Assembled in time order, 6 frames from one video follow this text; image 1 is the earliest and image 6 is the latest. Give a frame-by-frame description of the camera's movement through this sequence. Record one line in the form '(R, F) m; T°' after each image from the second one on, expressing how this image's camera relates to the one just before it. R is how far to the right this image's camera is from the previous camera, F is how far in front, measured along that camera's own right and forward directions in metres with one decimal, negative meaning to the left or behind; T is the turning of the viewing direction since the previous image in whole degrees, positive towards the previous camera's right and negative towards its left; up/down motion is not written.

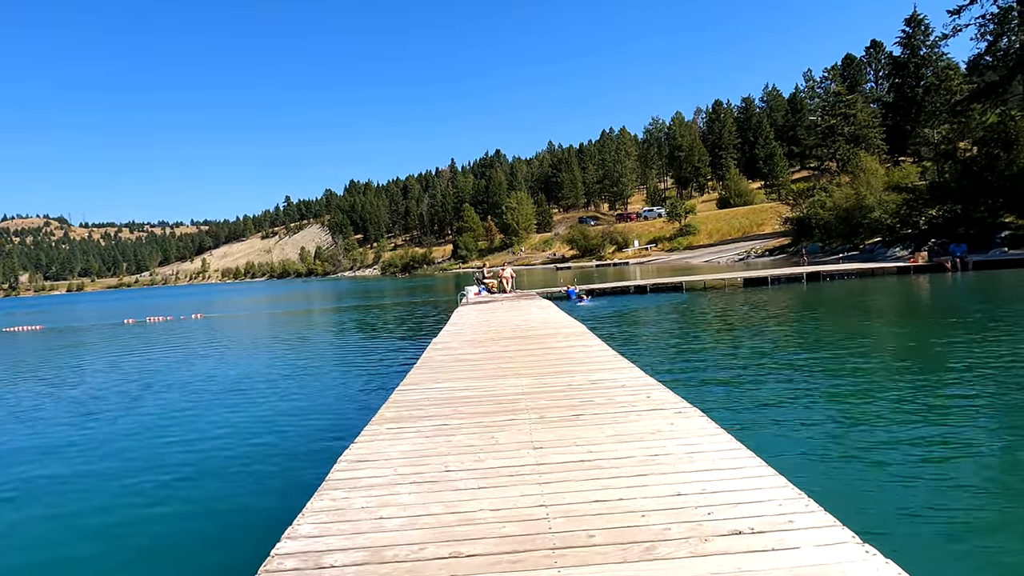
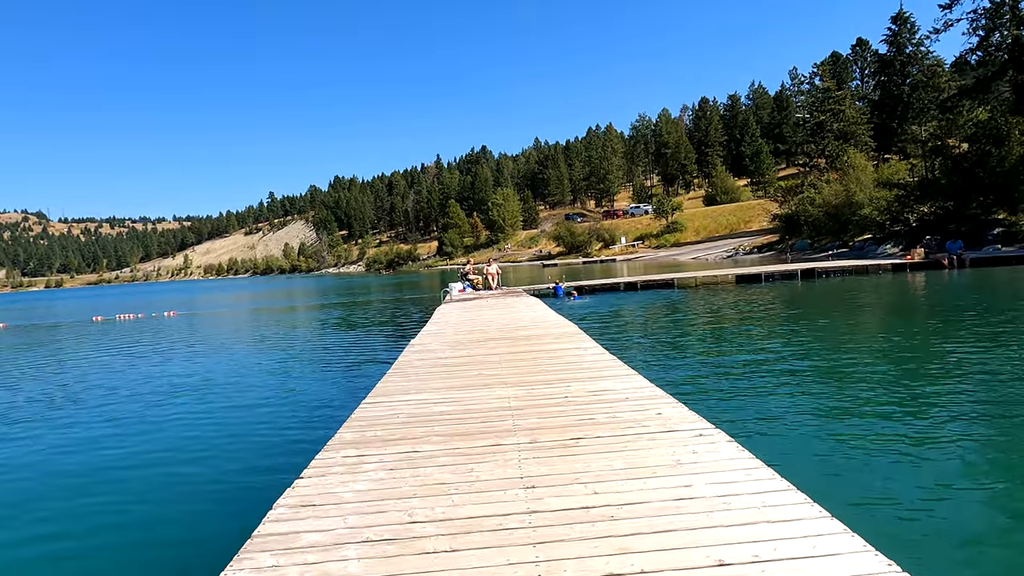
(0.0, +1.0) m; +1°
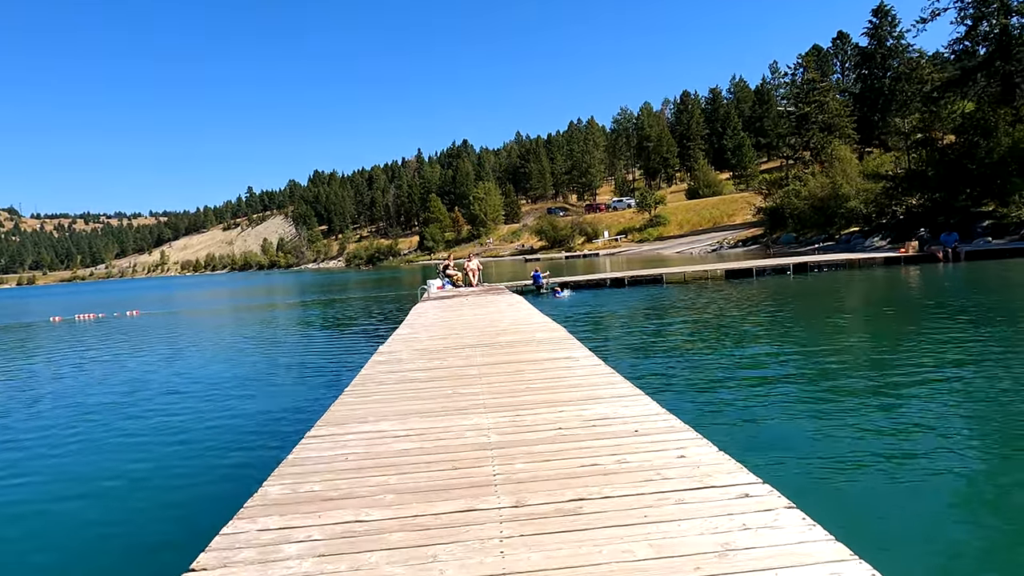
(0.0, +1.1) m; +2°
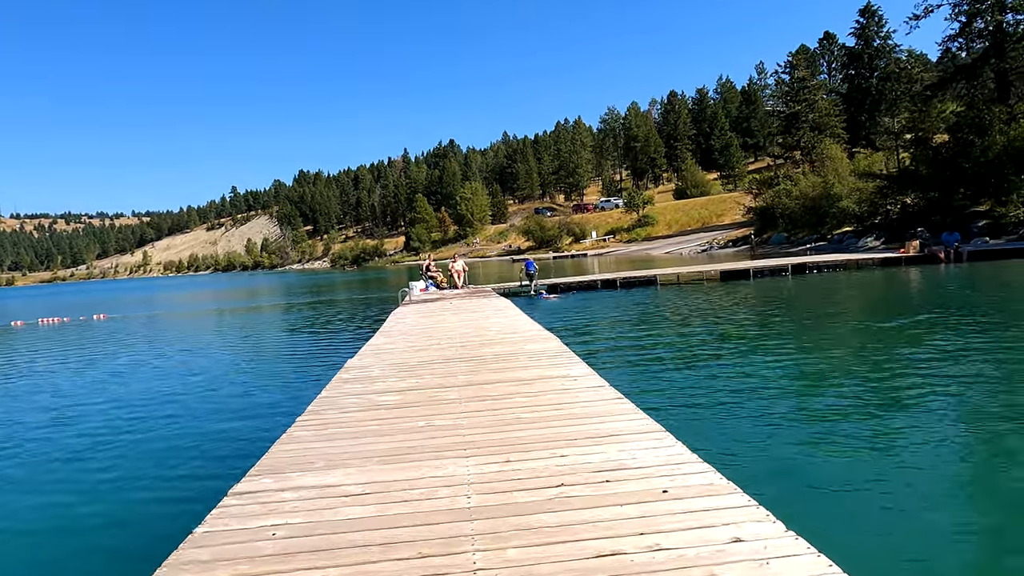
(0.0, +1.1) m; +1°
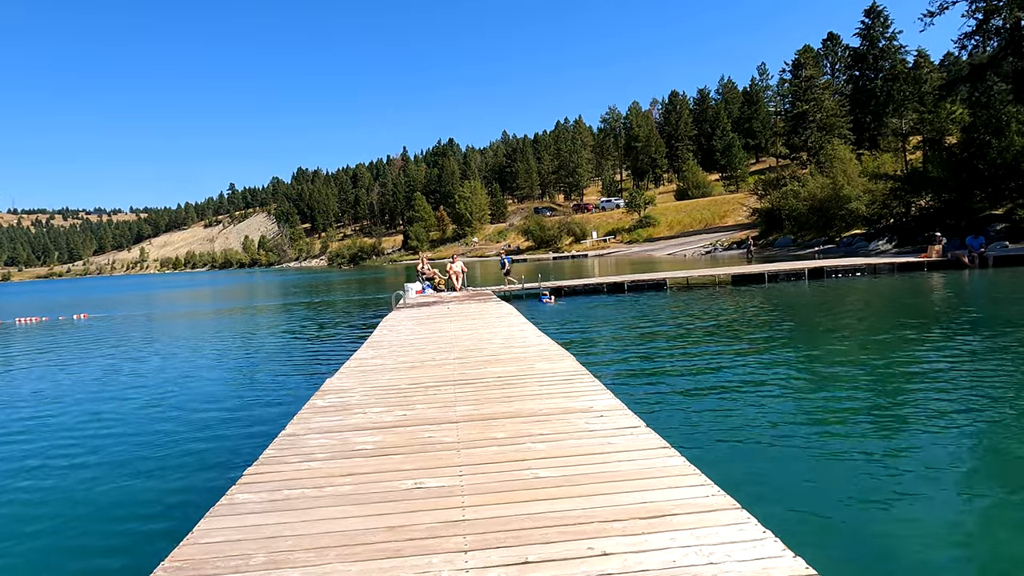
(-0.1, +1.2) m; 0°
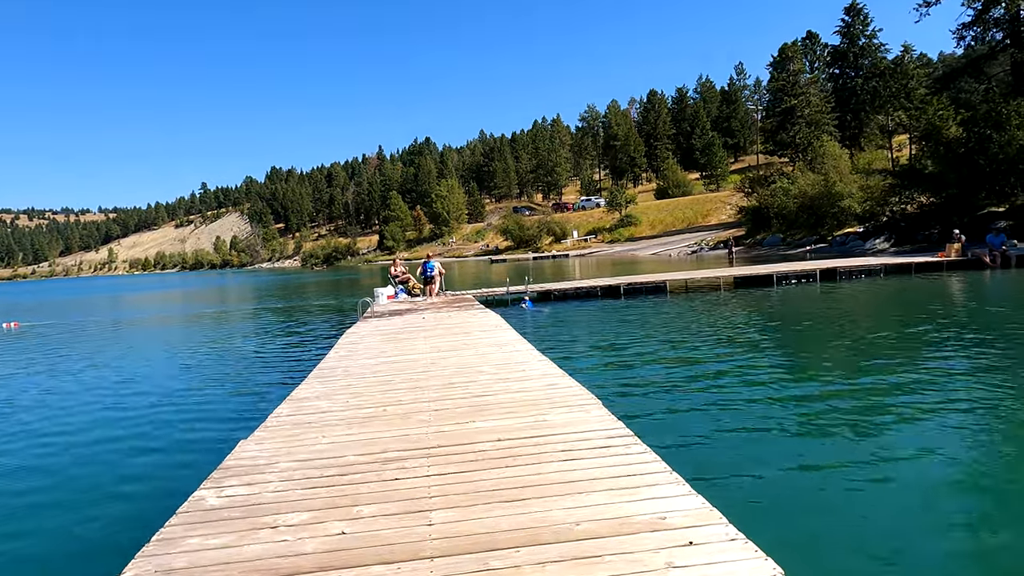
(-0.2, +2.2) m; +2°
